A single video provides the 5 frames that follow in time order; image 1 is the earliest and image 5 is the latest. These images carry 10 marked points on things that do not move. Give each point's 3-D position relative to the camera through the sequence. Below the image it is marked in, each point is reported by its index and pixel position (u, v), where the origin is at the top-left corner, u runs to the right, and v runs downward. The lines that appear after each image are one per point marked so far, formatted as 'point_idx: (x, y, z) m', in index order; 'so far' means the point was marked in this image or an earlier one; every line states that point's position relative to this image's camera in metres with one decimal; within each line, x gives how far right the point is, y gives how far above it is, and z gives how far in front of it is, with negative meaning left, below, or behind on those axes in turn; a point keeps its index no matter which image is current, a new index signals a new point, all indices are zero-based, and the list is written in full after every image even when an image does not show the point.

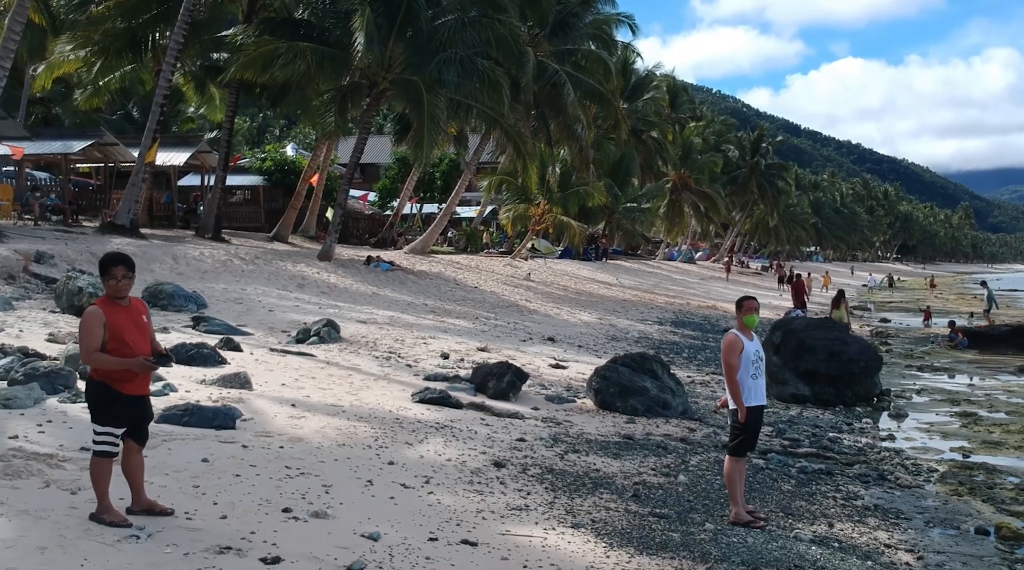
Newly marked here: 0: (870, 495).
0: (+2.6, -1.5, +7.3) m
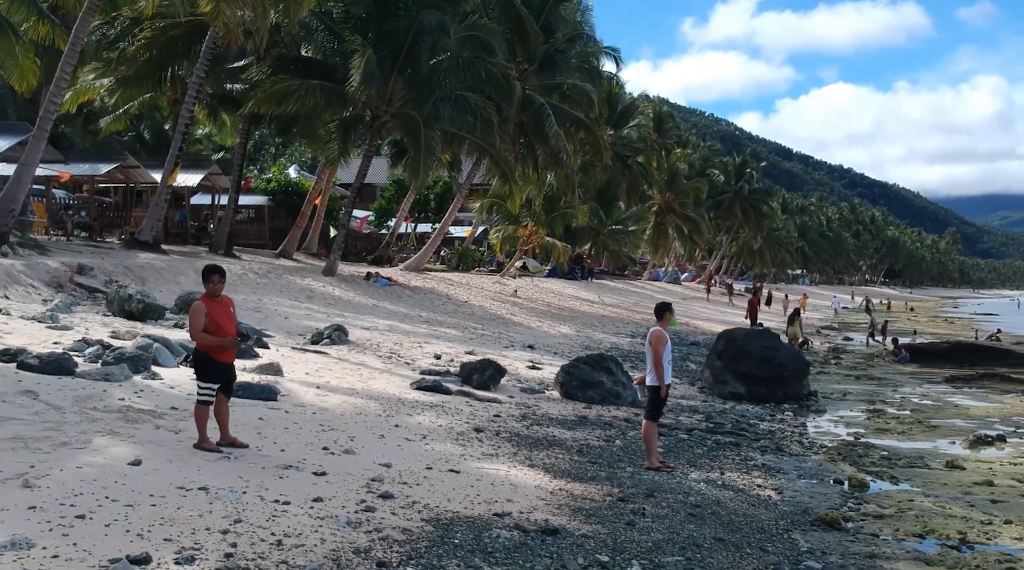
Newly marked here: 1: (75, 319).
0: (+2.4, -1.6, +9.4) m
1: (-5.7, -0.4, +13.0) m
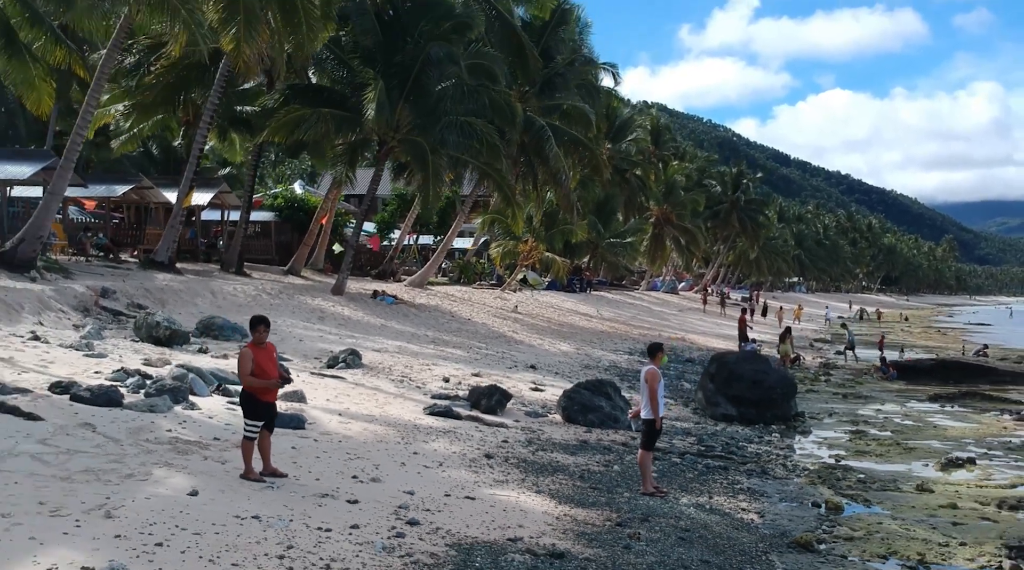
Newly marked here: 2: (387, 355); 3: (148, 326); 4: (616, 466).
0: (+2.4, -2.0, +10.3) m
1: (-5.6, -0.8, +13.9) m
2: (-2.1, -1.2, +17.0) m
3: (-5.4, -0.6, +14.6) m
4: (+1.1, -1.9, +10.3) m
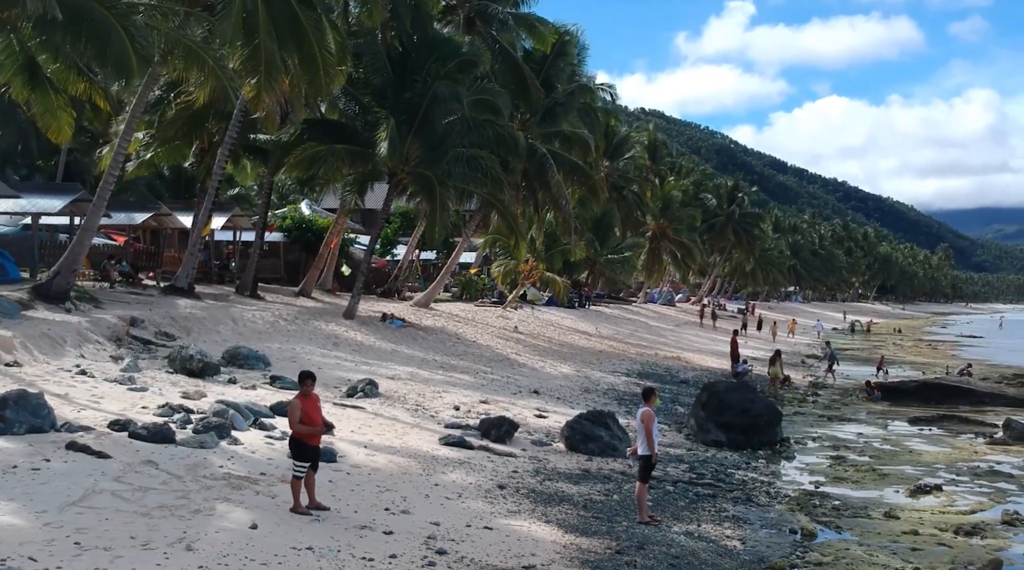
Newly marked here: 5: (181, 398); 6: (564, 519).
0: (+2.6, -2.6, +11.5) m
1: (-5.5, -1.4, +15.0) m
2: (-2.0, -1.8, +18.2) m
3: (-5.3, -1.2, +15.8) m
4: (+1.2, -2.4, +11.5) m
5: (-4.5, -1.5, +13.5) m
6: (+0.5, -2.4, +10.0) m
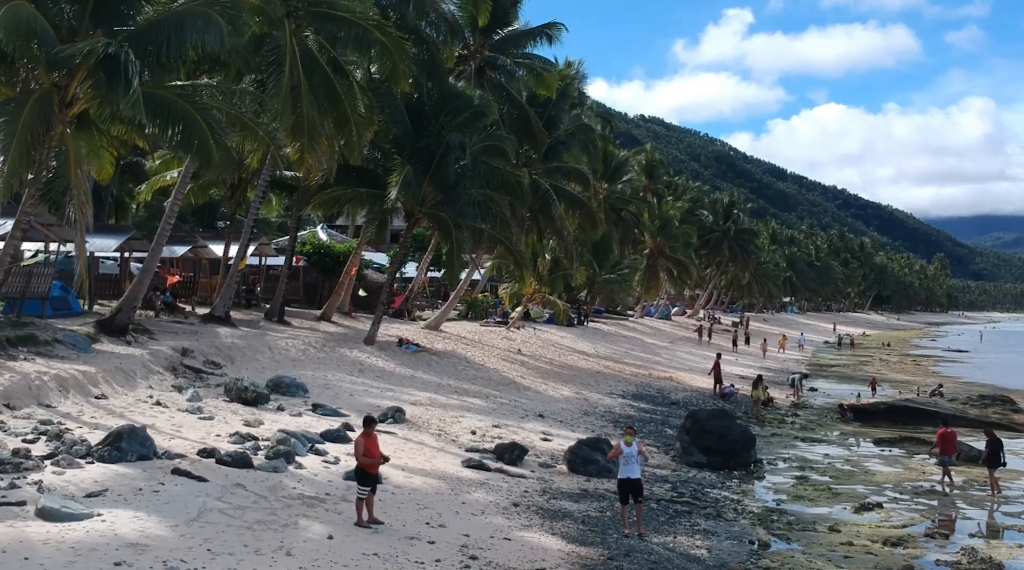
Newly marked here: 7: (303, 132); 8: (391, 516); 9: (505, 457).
0: (+2.7, -3.4, +14.1) m
1: (-5.4, -2.1, +17.6) m
2: (-1.9, -2.6, +20.7) m
3: (-5.1, -1.9, +18.4) m
4: (+1.4, -3.2, +14.0) m
5: (-4.3, -2.3, +16.1) m
6: (+0.7, -3.1, +12.6) m
7: (-4.2, +3.0, +19.6) m
8: (-1.5, -2.8, +12.1) m
9: (-0.1, -2.9, +16.5) m
